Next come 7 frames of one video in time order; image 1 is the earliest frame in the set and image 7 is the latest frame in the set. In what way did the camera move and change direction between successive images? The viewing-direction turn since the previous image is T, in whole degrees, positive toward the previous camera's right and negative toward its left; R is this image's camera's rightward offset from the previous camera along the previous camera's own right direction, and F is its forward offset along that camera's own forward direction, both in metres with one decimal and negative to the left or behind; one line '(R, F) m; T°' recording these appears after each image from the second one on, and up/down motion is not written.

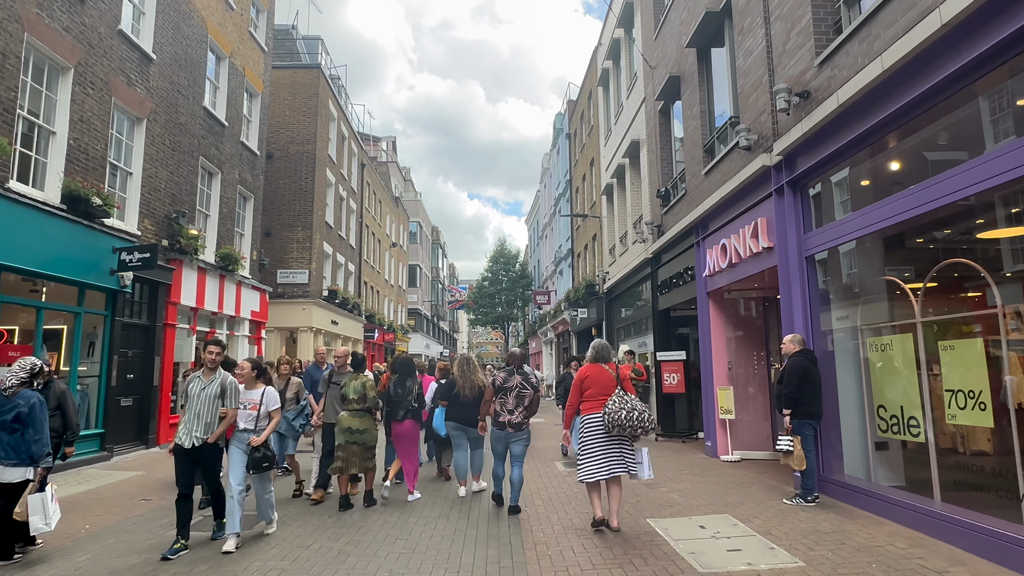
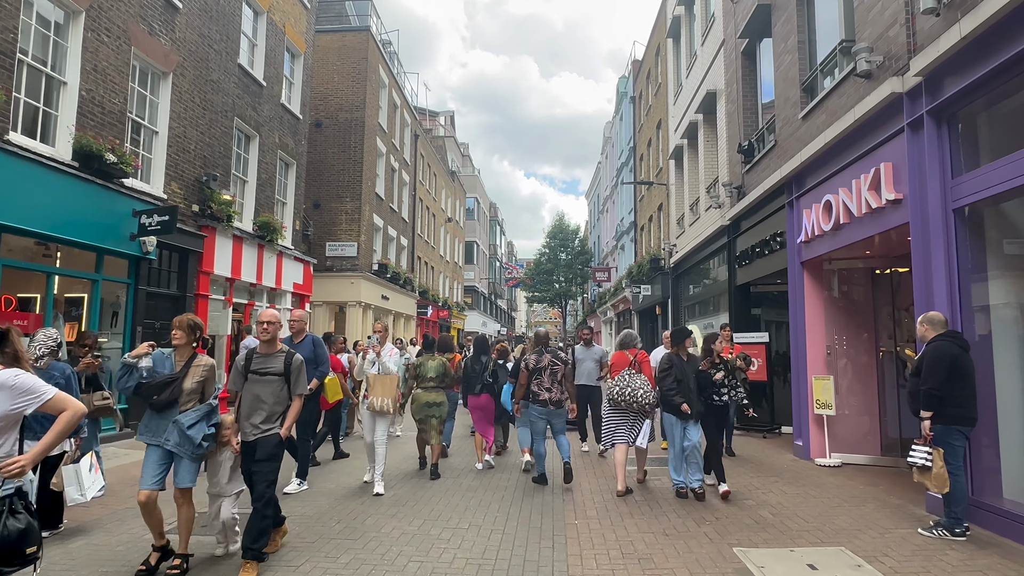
(+0.1, +1.3) m; -6°
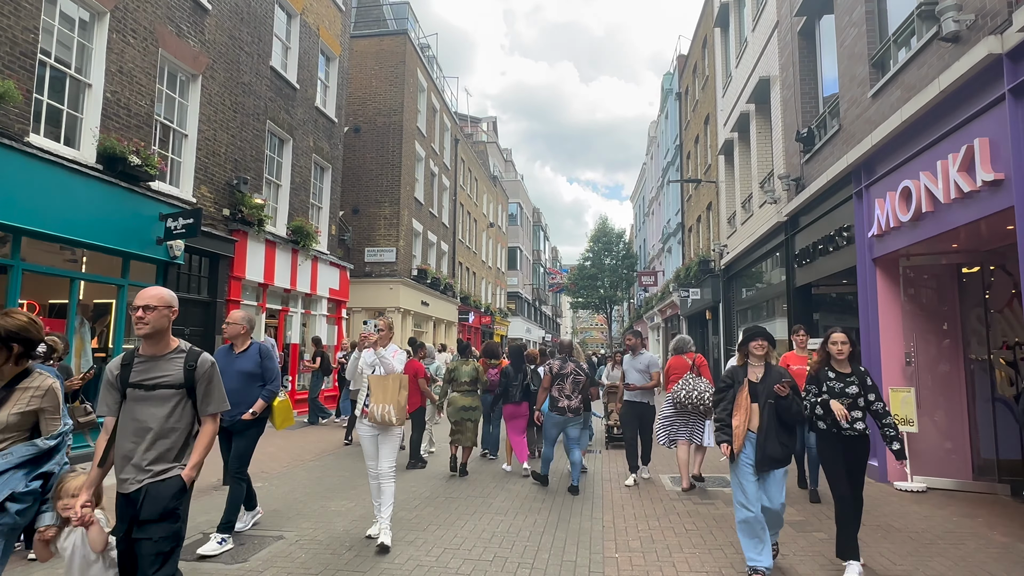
(+0.1, +0.6) m; -4°
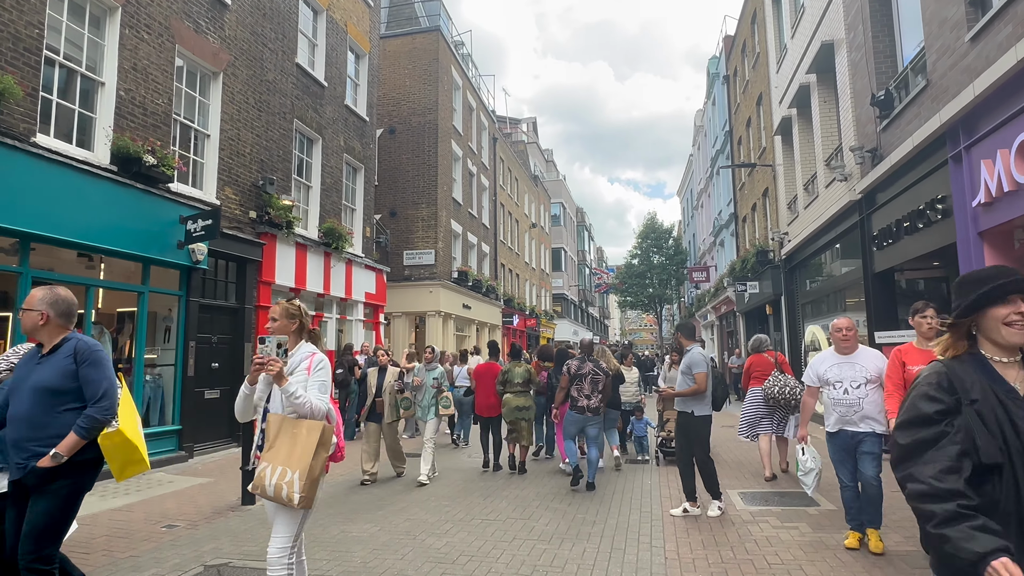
(+0.1, +0.8) m; -4°
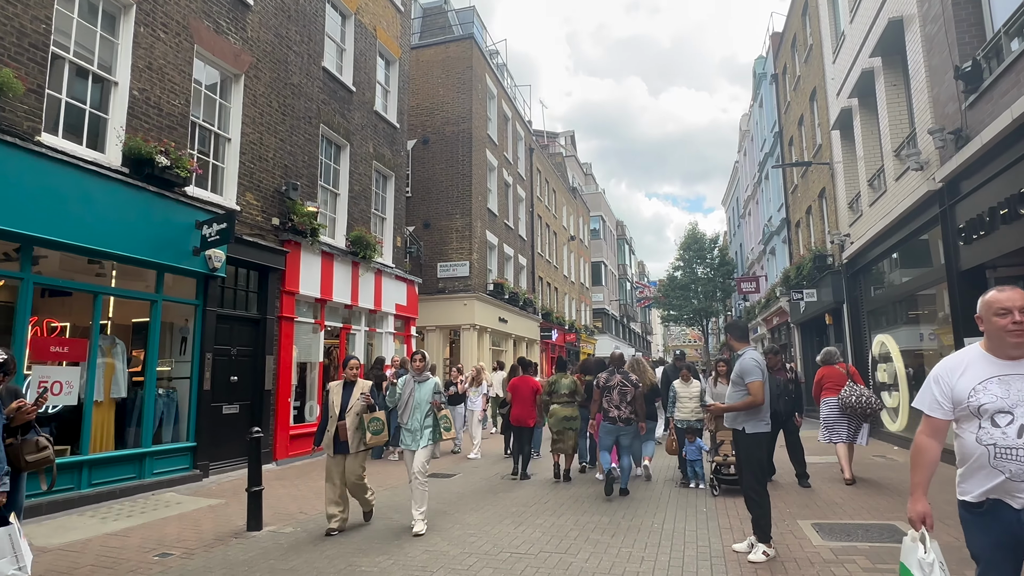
(+0.1, +0.8) m; -4°
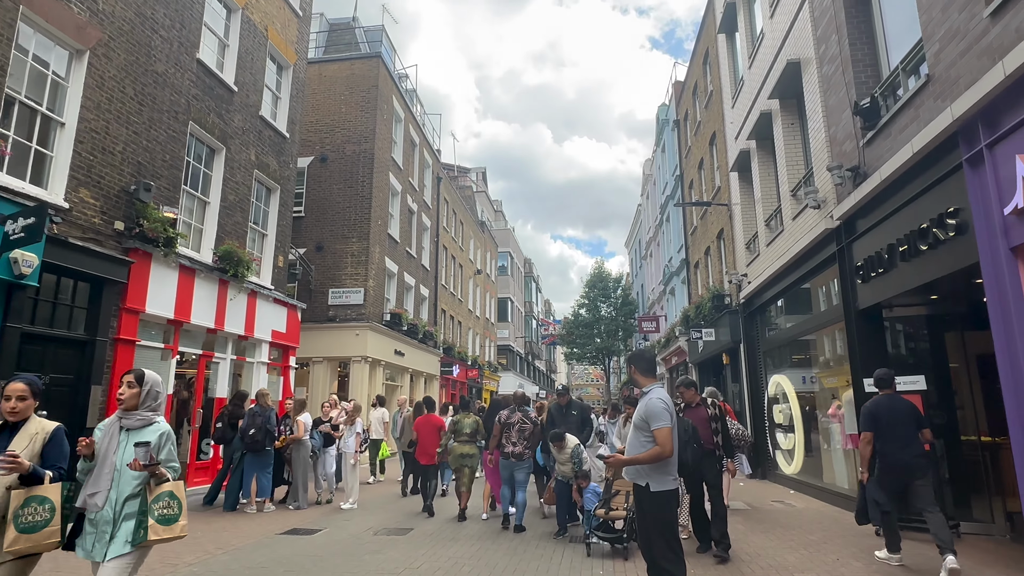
(+0.3, +0.9) m; +9°
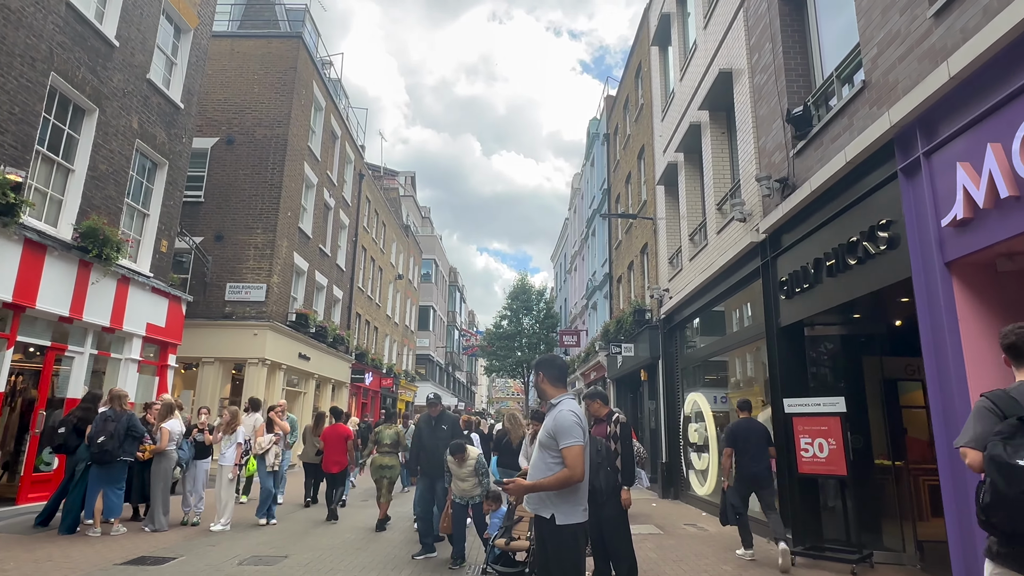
(+0.2, +0.8) m; +7°
